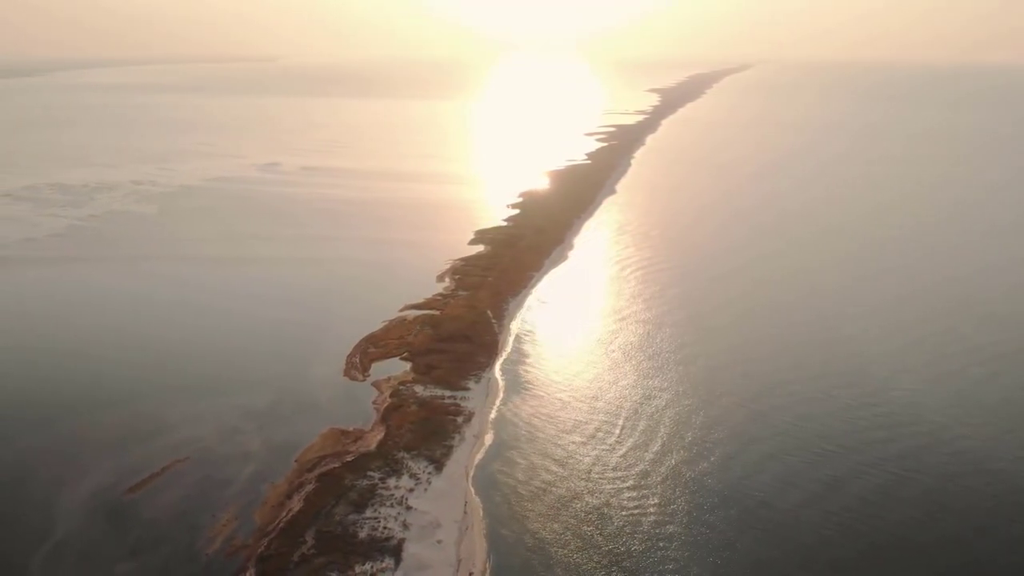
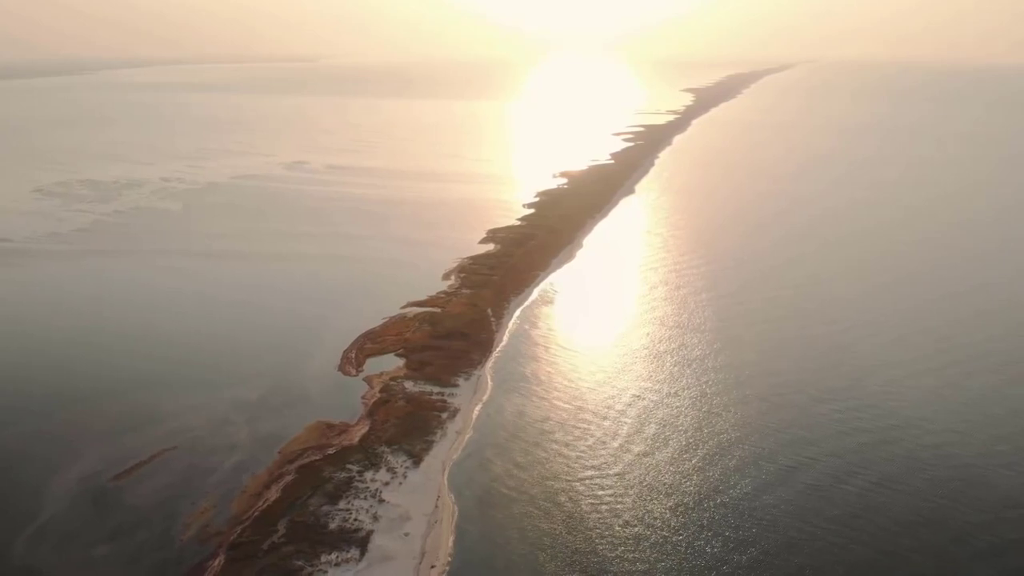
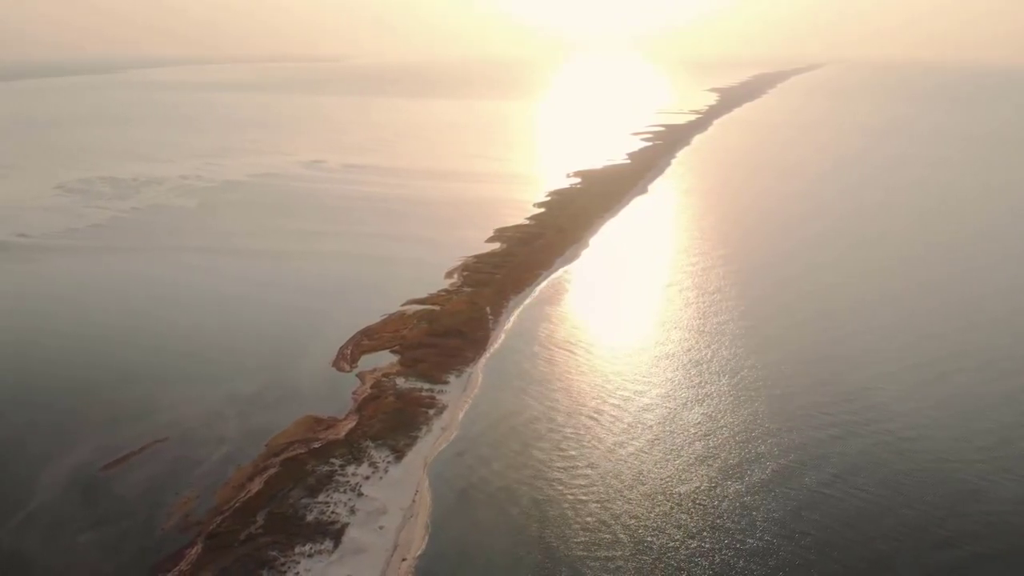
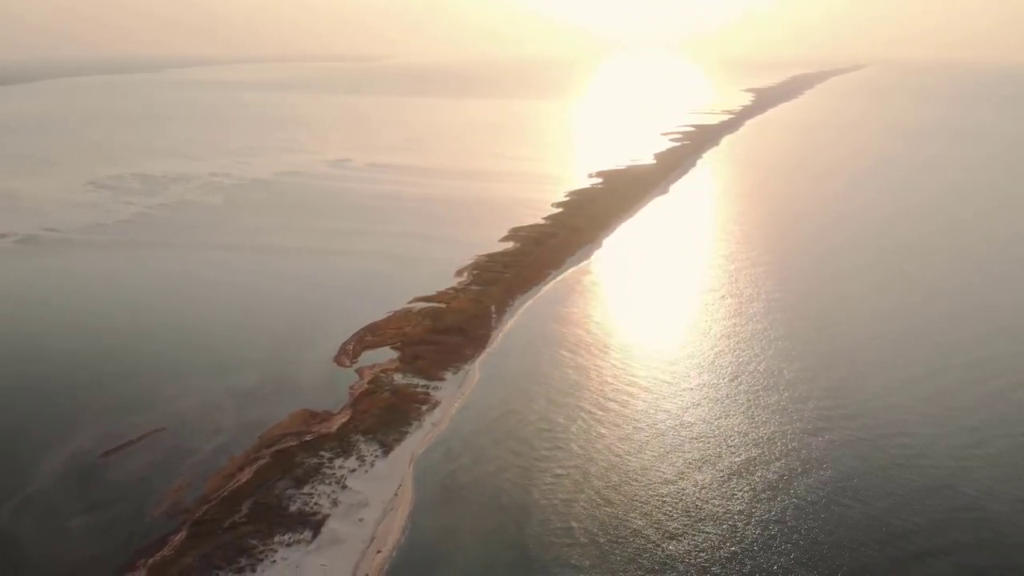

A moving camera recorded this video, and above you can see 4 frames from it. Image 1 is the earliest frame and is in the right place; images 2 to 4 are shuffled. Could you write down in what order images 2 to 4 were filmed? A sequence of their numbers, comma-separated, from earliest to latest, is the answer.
2, 3, 4
